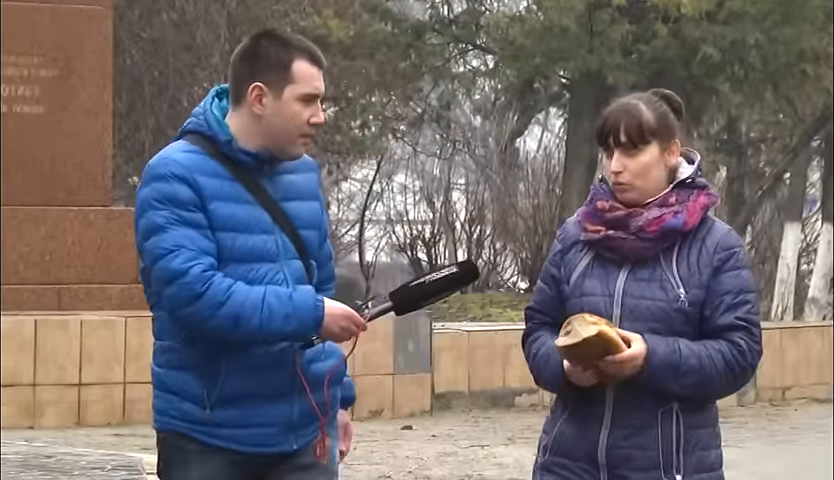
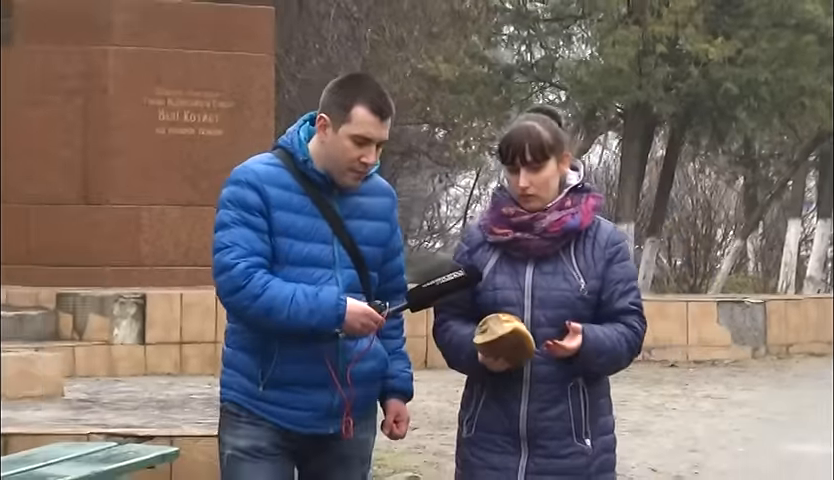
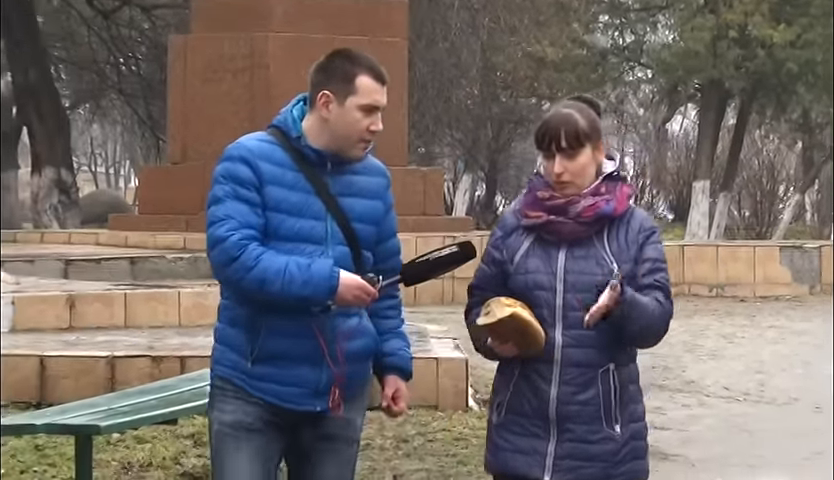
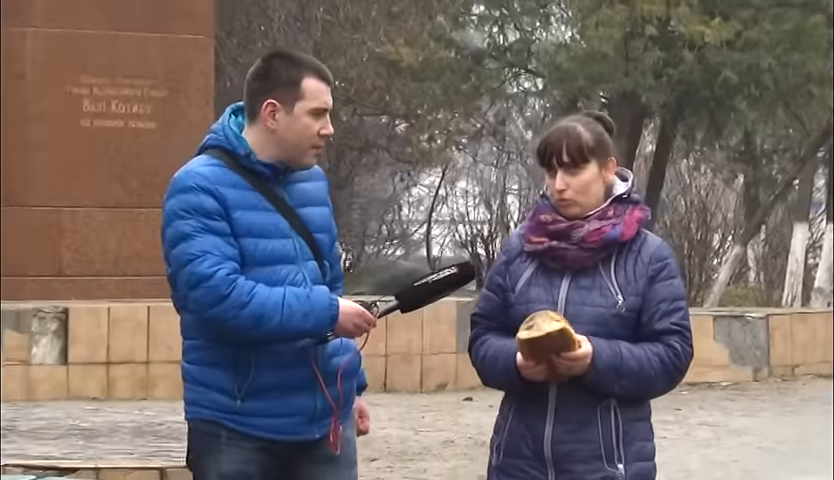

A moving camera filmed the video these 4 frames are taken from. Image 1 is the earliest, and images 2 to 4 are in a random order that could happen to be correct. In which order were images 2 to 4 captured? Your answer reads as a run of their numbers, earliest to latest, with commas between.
4, 2, 3
